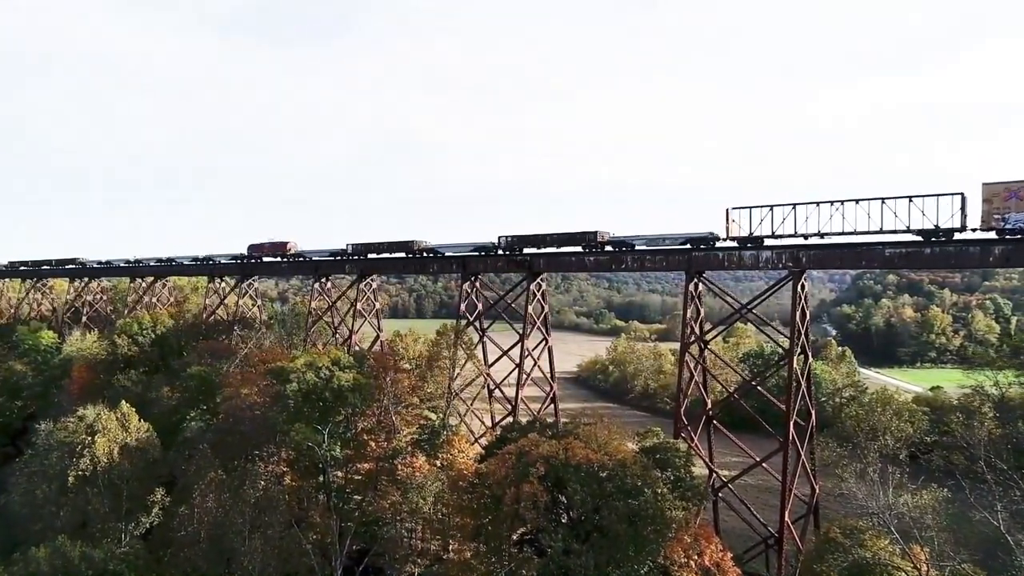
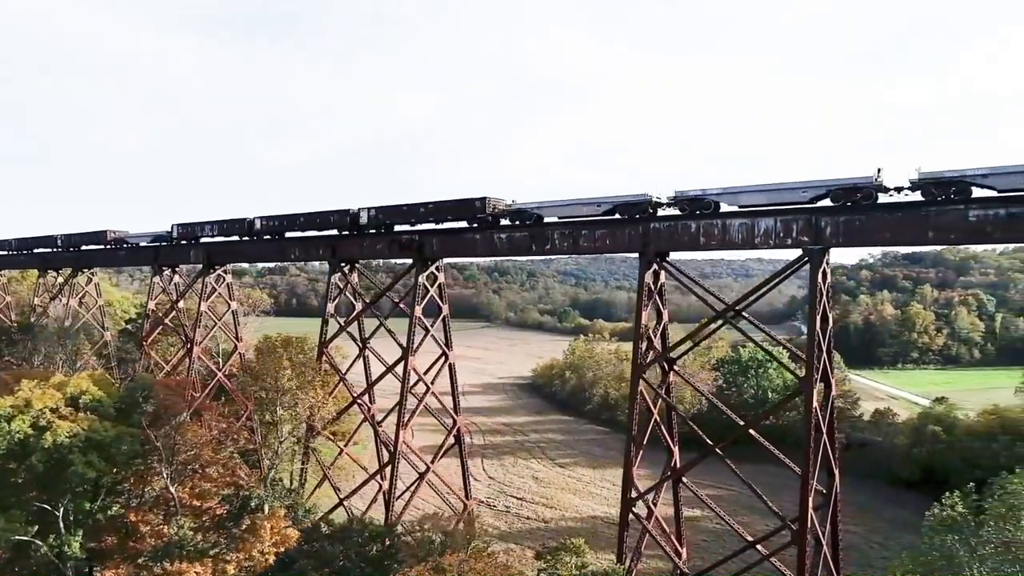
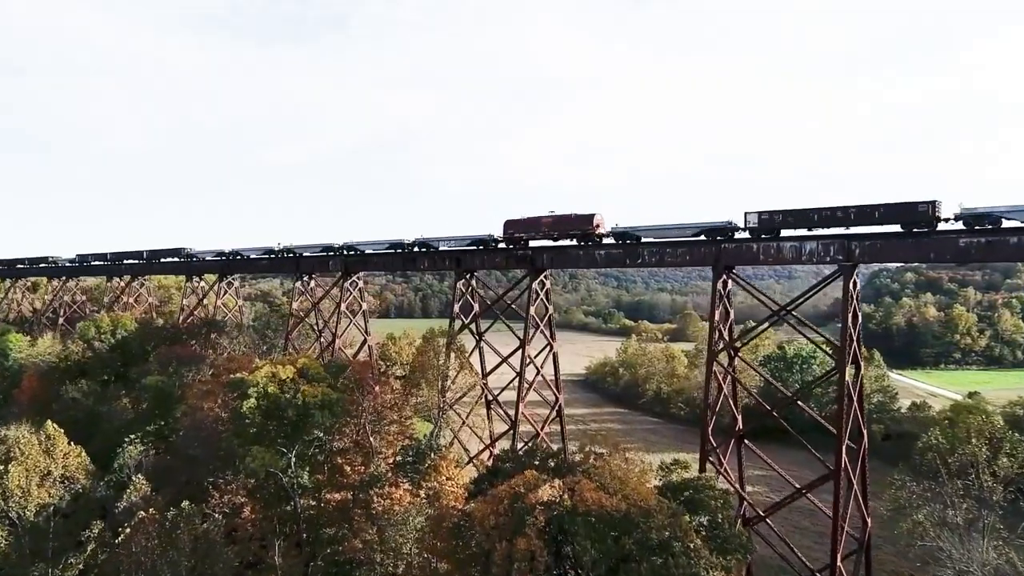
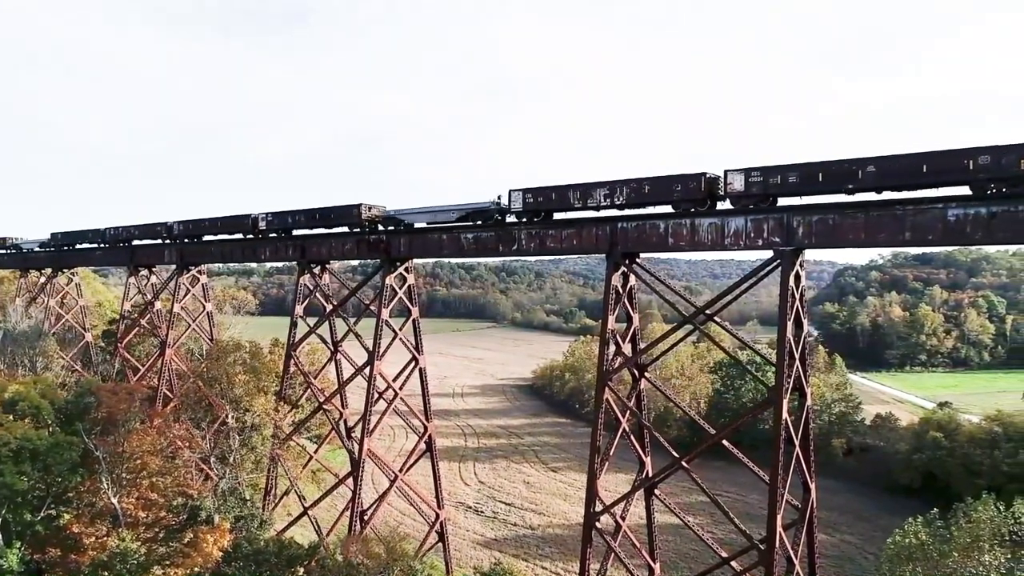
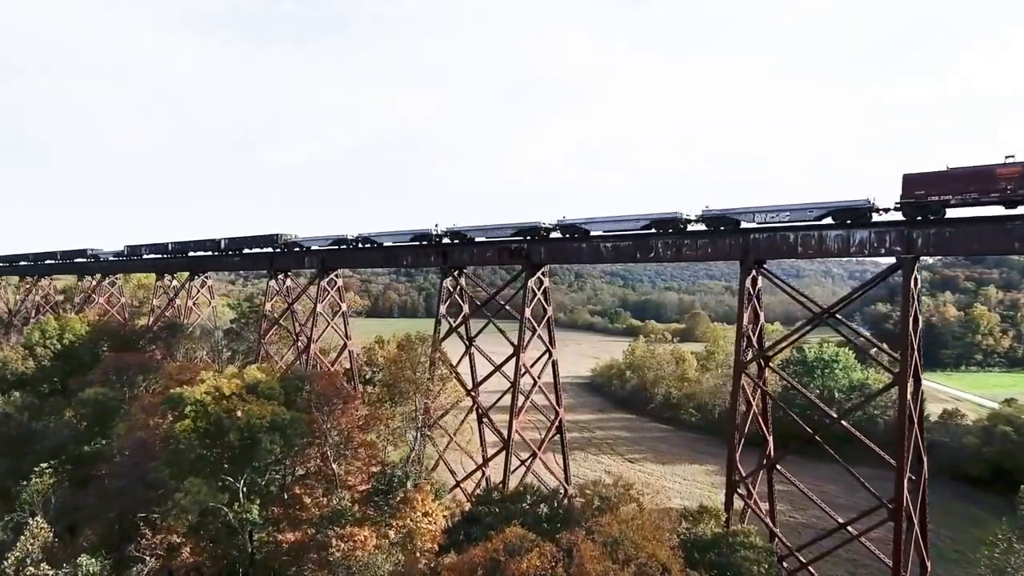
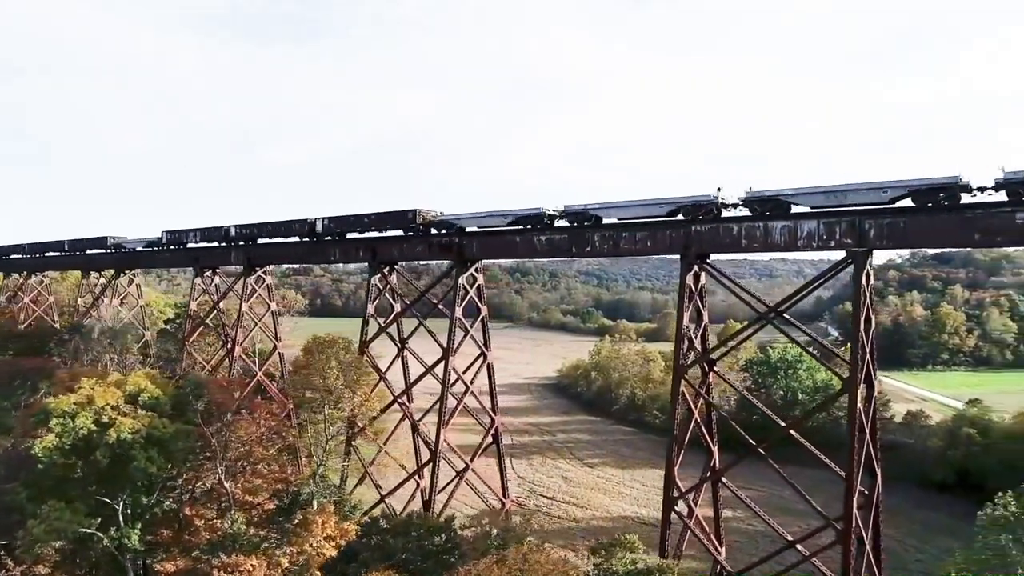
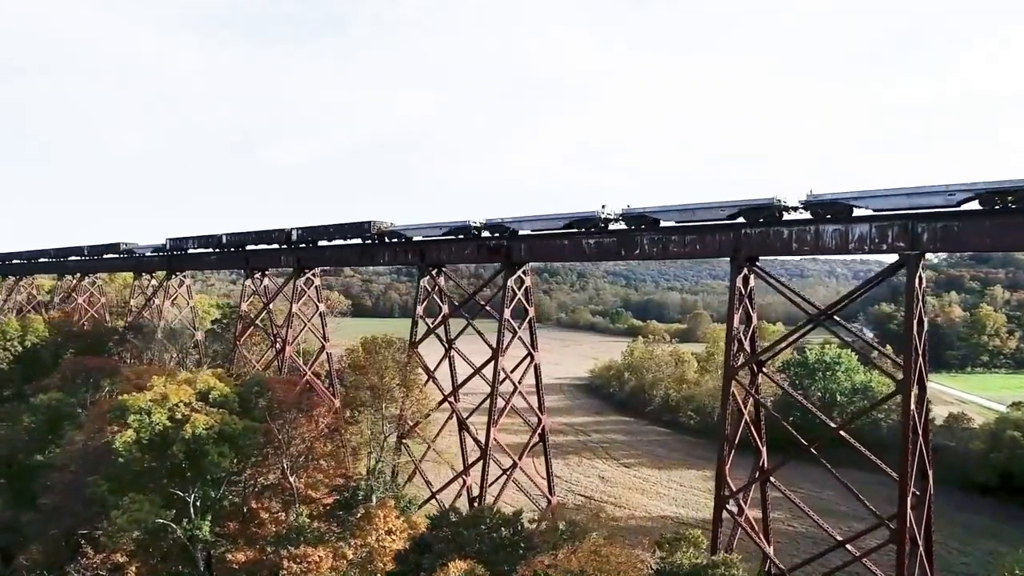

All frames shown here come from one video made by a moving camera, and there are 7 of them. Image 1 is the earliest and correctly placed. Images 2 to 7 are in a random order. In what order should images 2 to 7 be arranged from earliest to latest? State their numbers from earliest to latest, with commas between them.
3, 5, 7, 6, 2, 4
